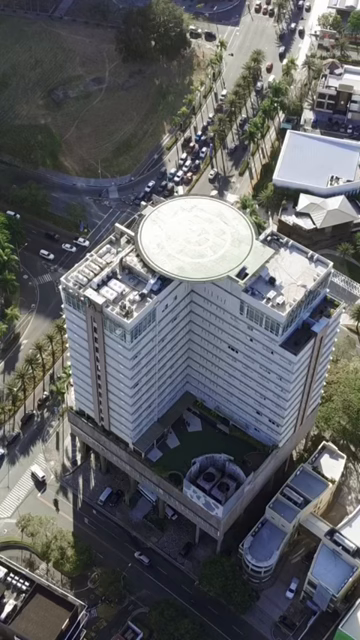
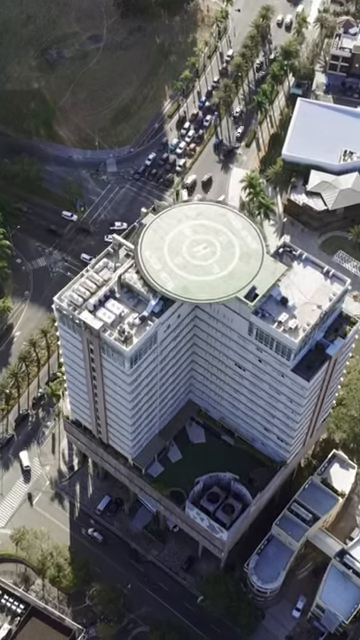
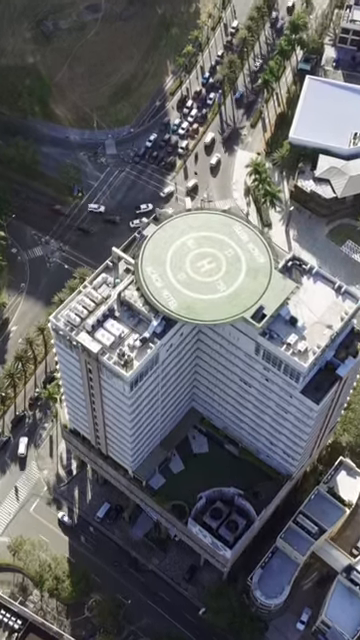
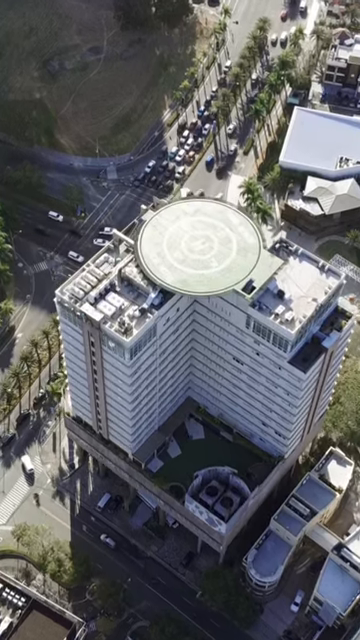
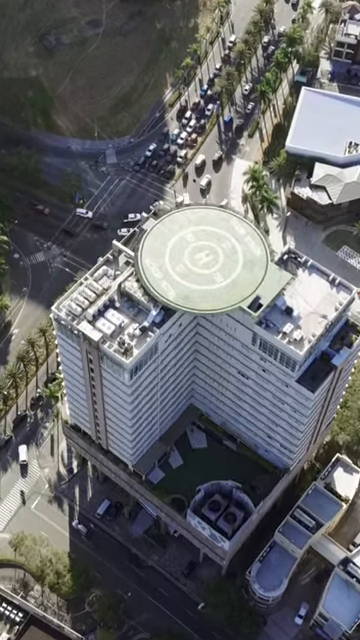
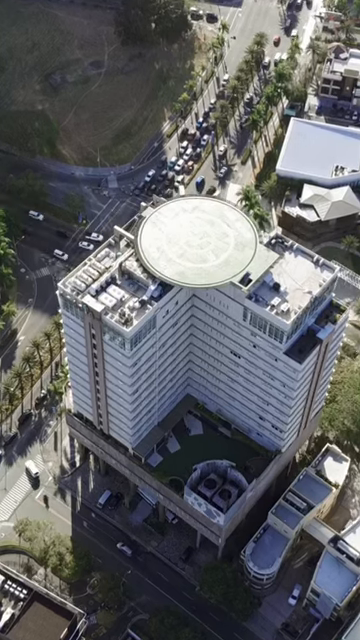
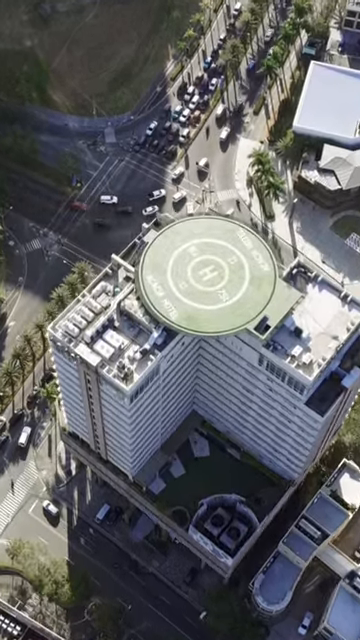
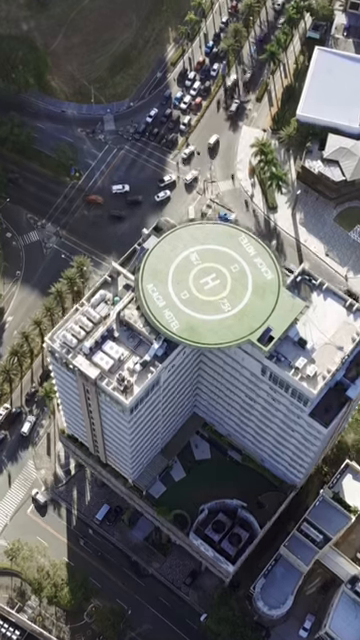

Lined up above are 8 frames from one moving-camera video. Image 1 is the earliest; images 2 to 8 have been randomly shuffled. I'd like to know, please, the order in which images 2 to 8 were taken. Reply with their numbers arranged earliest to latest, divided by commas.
6, 4, 2, 5, 3, 7, 8
